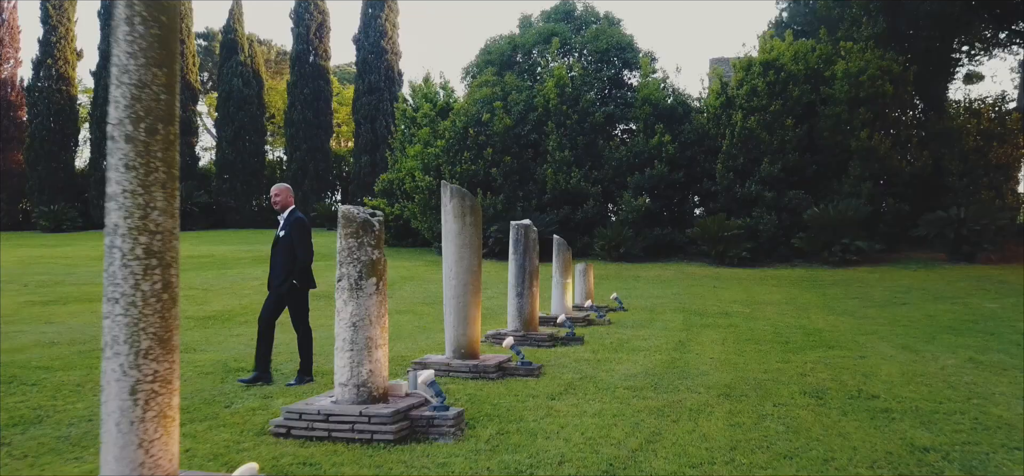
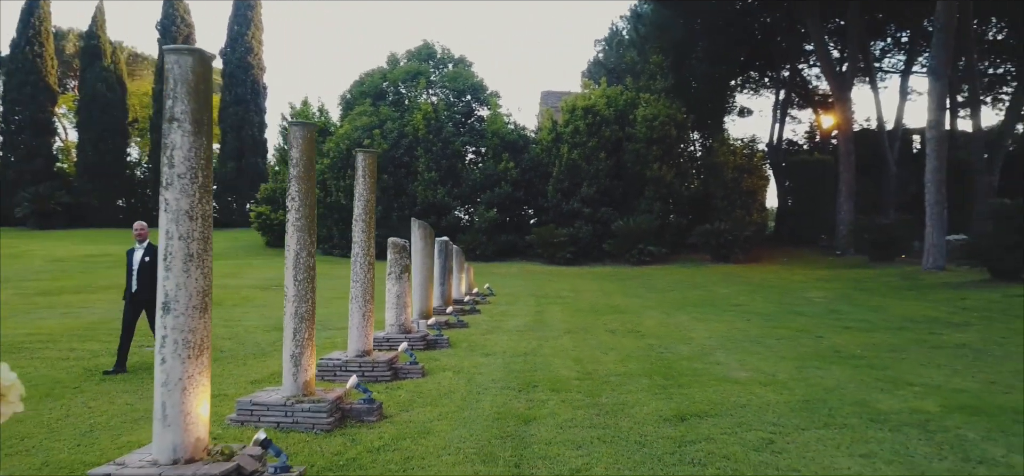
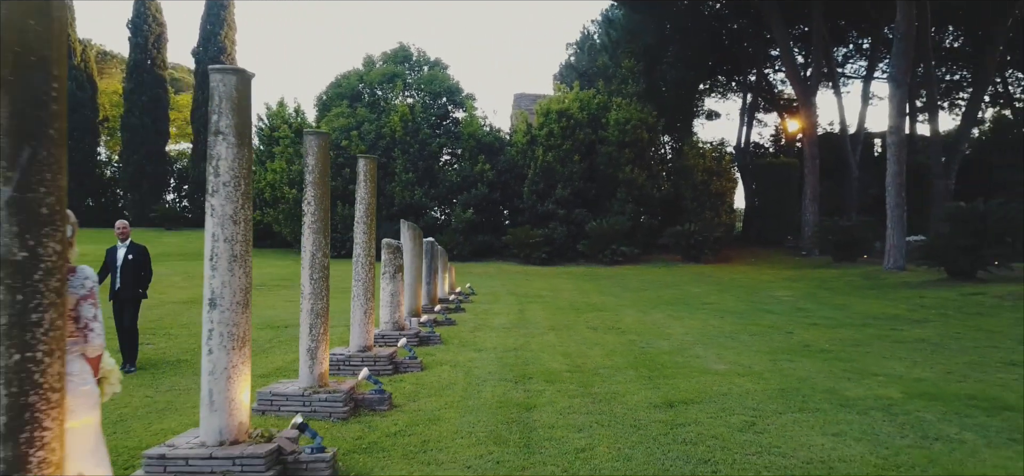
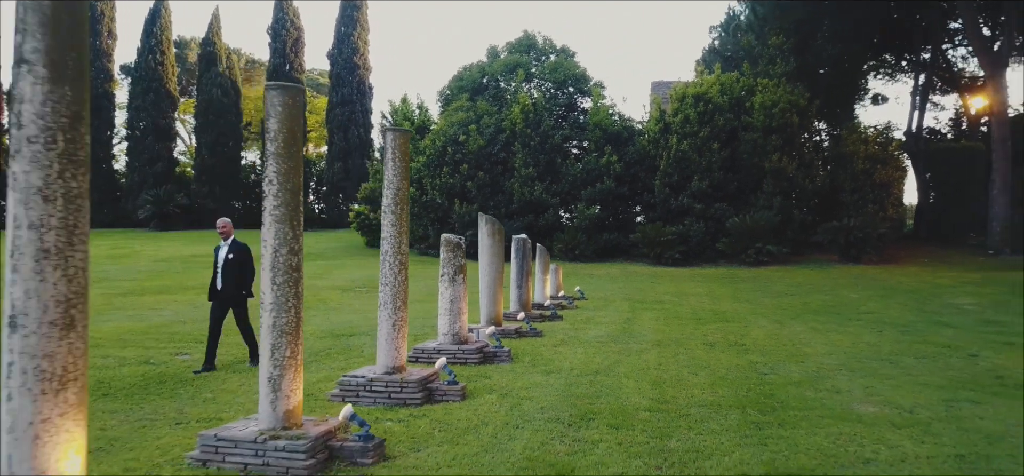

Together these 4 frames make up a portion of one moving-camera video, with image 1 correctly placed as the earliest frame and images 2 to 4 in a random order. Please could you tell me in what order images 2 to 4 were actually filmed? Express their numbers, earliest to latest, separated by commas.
4, 2, 3
